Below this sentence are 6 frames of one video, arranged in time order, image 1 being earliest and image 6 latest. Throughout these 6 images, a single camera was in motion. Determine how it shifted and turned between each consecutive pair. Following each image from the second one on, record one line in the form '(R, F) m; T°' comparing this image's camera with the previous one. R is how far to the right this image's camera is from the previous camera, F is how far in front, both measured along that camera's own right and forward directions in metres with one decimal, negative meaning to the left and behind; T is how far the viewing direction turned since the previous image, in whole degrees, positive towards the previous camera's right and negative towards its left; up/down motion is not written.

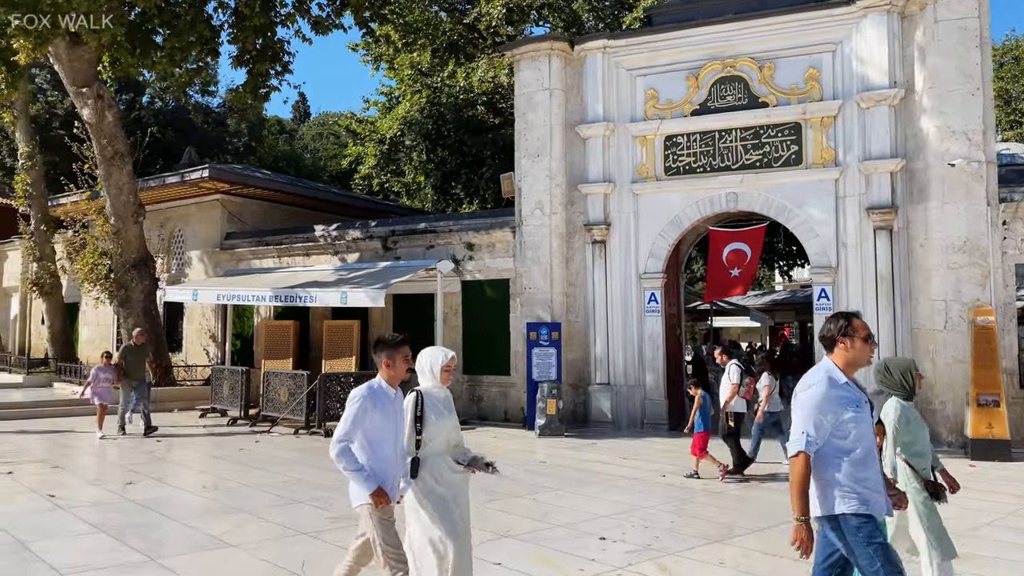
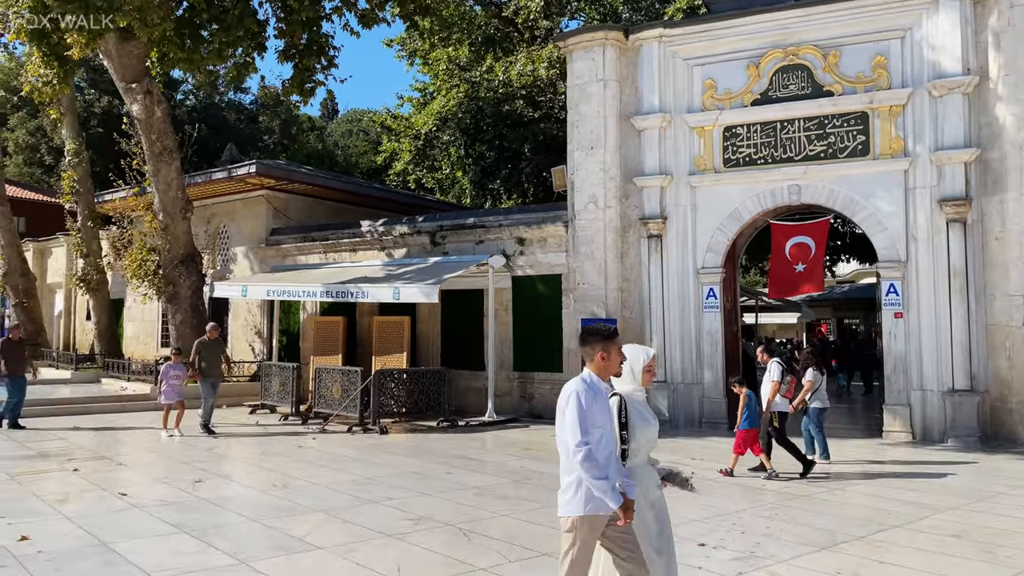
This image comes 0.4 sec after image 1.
(-0.5, +0.2) m; -2°
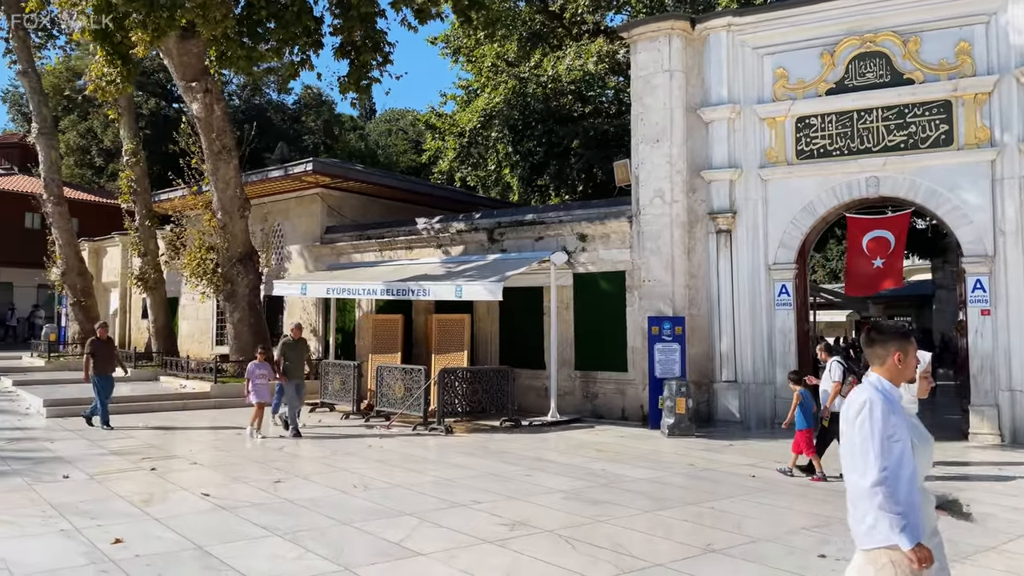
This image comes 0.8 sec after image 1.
(-0.5, +0.2) m; -2°
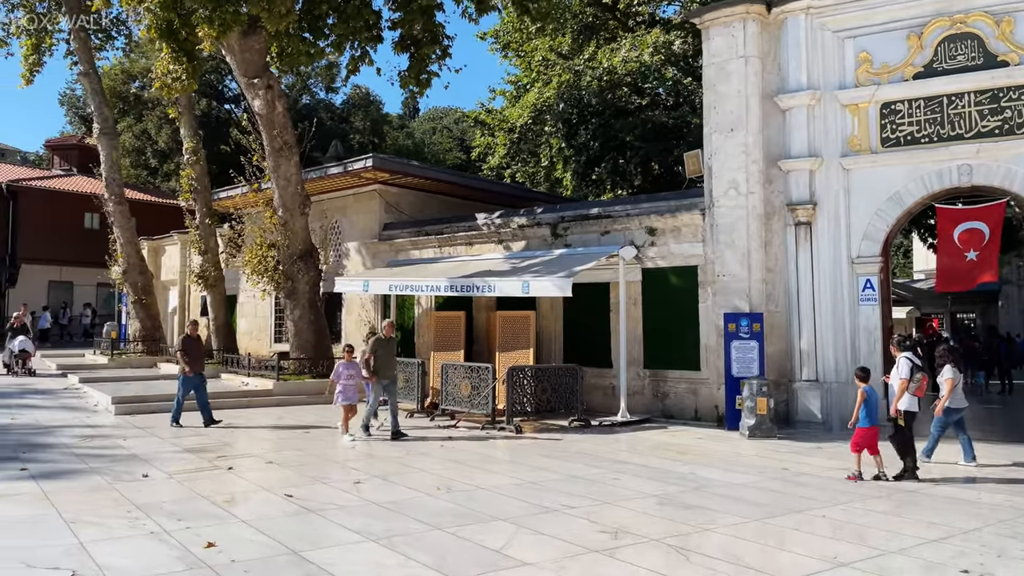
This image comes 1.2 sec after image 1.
(-0.5, +0.3) m; -3°
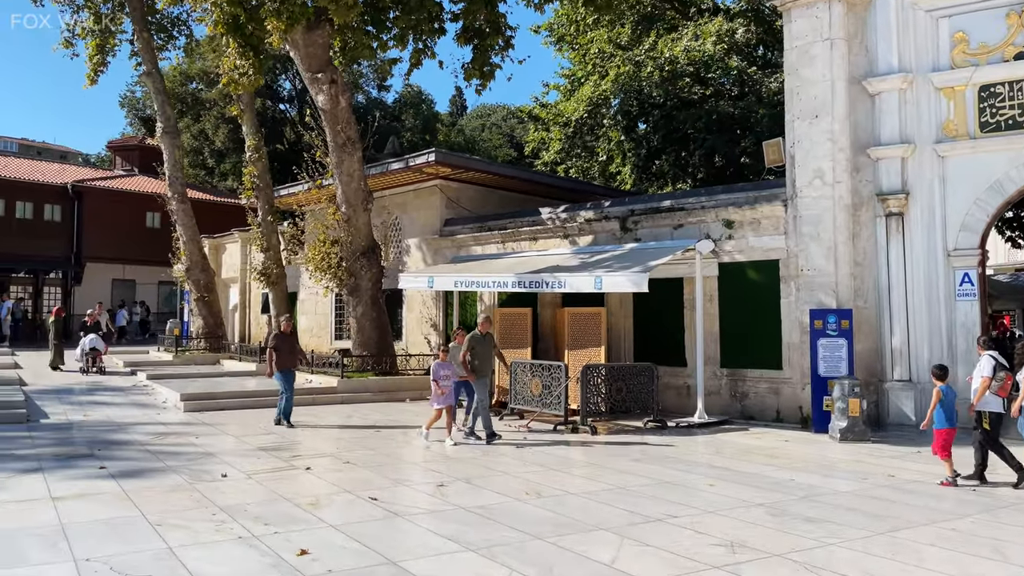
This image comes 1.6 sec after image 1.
(-0.4, +0.4) m; -3°
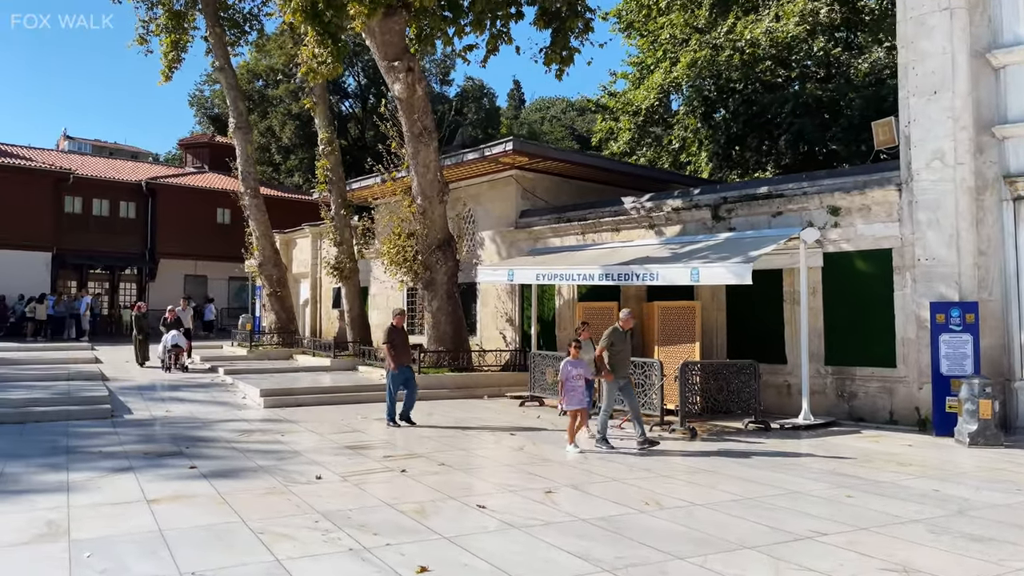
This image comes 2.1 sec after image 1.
(-0.5, +0.5) m; -4°
